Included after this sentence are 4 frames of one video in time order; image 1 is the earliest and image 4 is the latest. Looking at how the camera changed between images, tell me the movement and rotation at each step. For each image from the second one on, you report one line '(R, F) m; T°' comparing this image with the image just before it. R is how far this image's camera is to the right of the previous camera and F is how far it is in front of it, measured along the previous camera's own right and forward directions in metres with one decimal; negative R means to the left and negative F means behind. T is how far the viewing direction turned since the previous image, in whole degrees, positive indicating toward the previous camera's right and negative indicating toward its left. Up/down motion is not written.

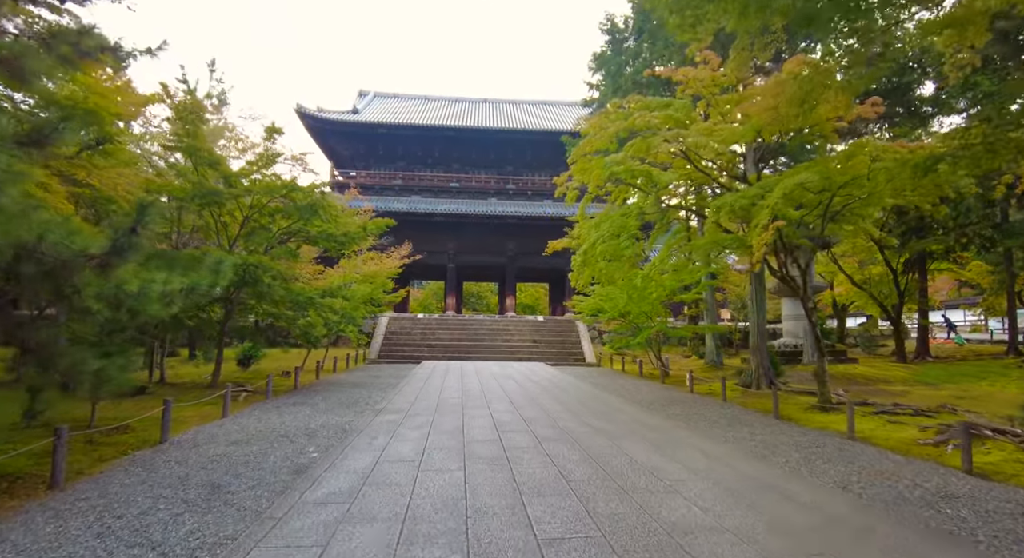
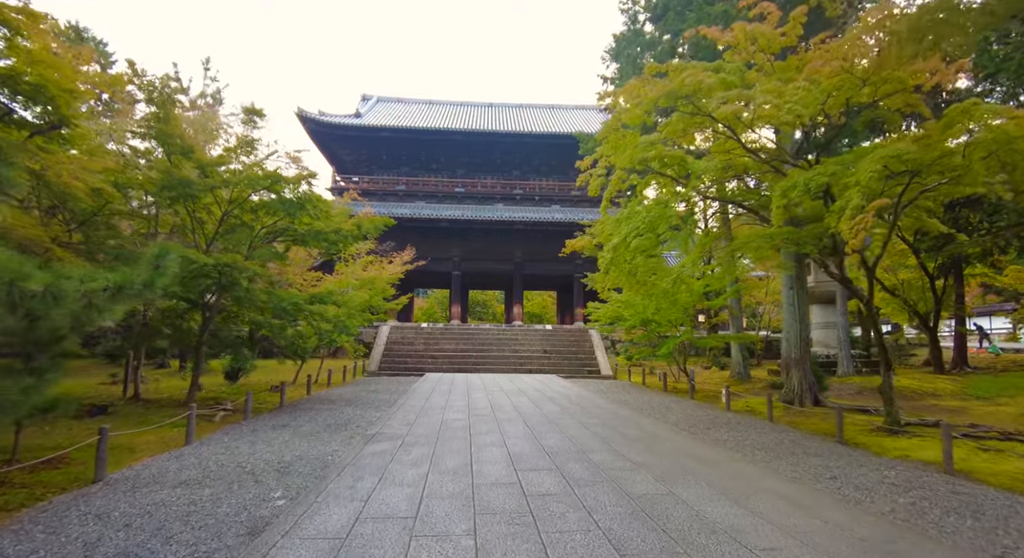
(-0.1, +1.3) m; -1°
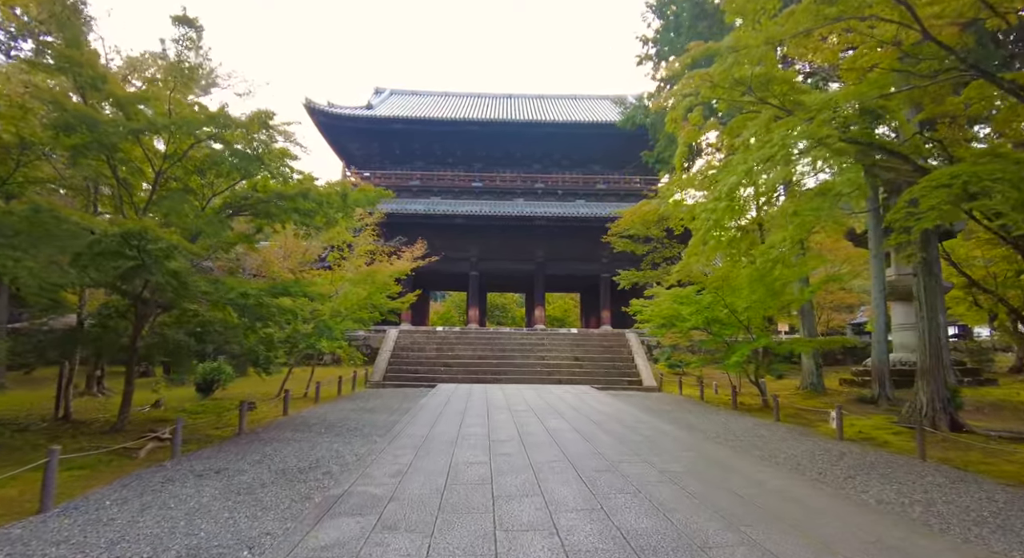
(-0.2, +2.6) m; -2°
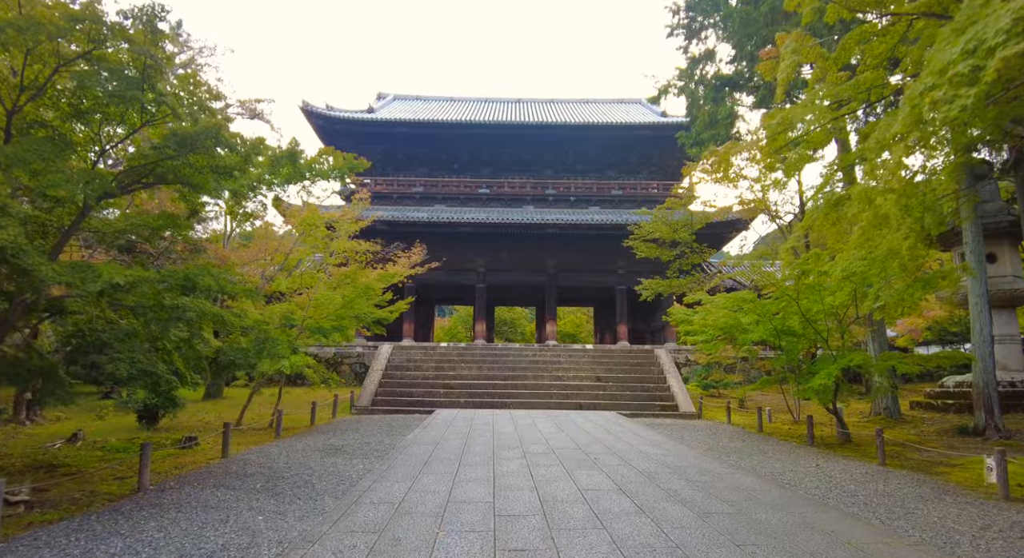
(-0.1, +2.3) m; -1°
